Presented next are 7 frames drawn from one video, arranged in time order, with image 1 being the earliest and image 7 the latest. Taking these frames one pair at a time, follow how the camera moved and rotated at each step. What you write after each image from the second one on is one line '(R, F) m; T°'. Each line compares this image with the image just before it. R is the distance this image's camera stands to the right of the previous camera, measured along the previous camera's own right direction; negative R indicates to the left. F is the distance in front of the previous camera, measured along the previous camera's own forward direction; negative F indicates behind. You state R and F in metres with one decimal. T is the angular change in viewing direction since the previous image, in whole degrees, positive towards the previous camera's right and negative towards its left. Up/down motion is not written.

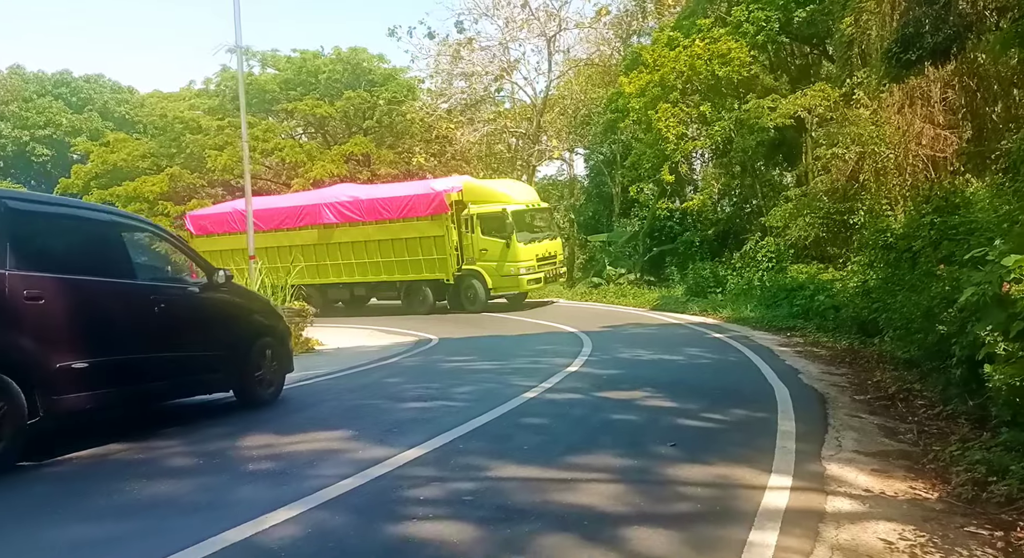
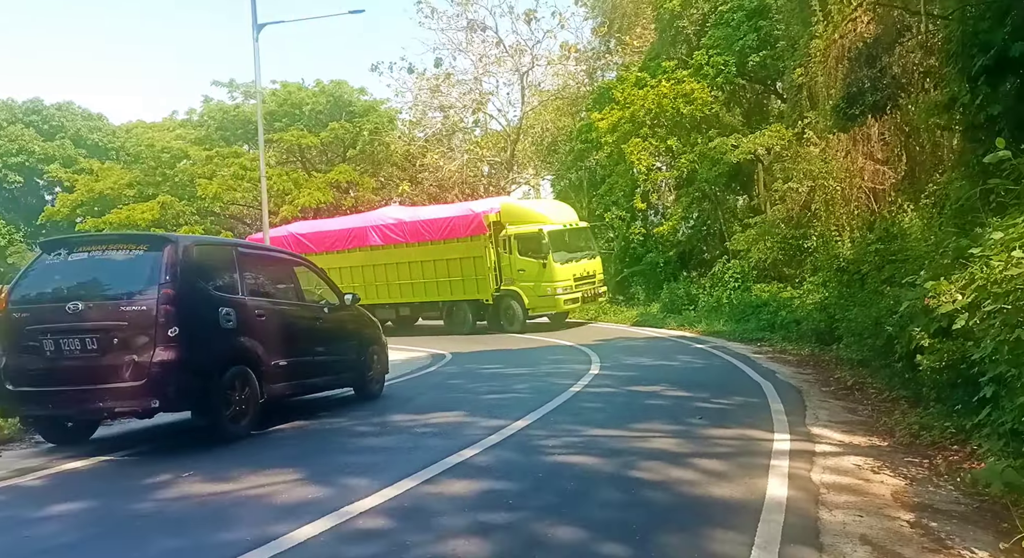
(-1.2, -2.4) m; +3°
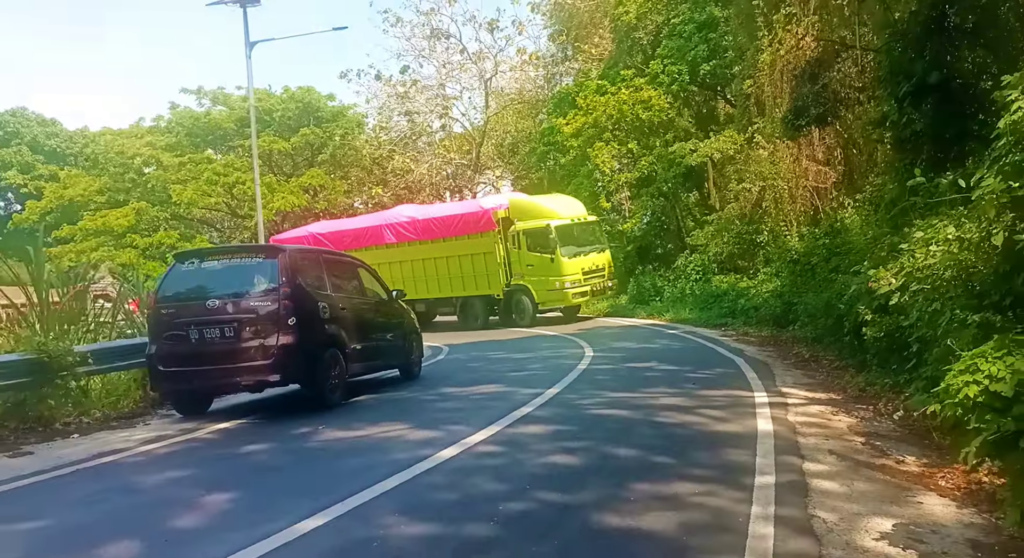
(-1.0, -1.9) m; +3°
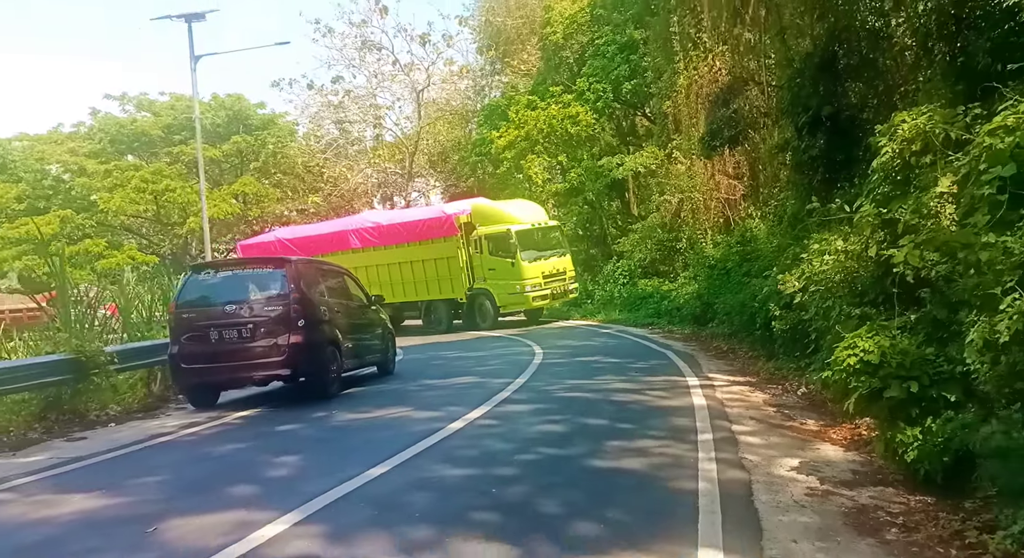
(-0.7, -1.6) m; +5°
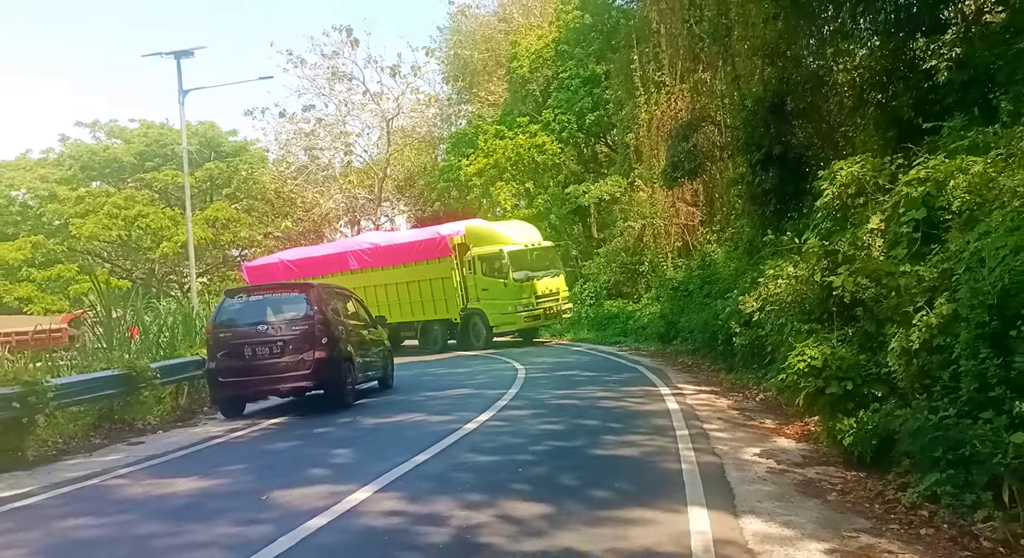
(-0.5, -1.5) m; +3°
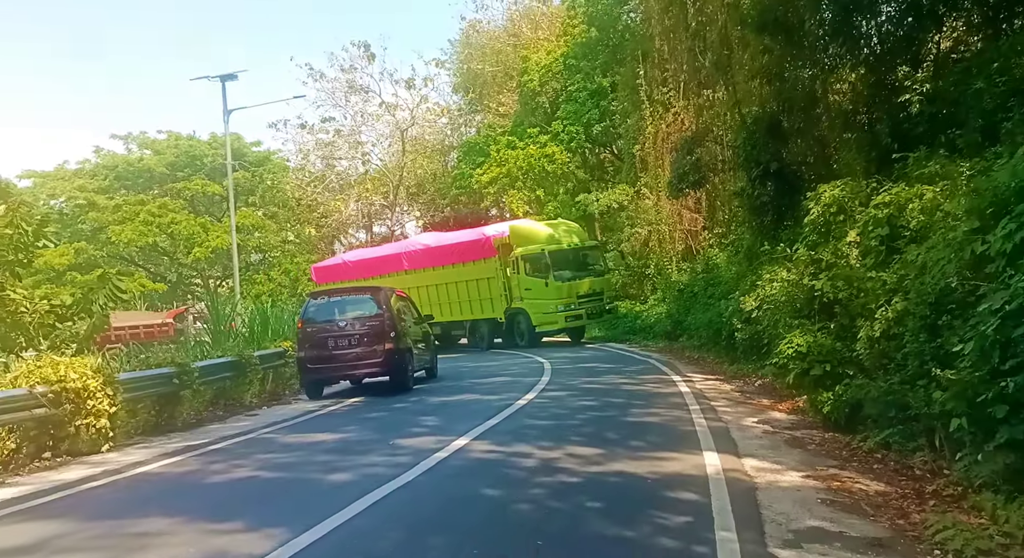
(-0.6, -2.2) m; 0°
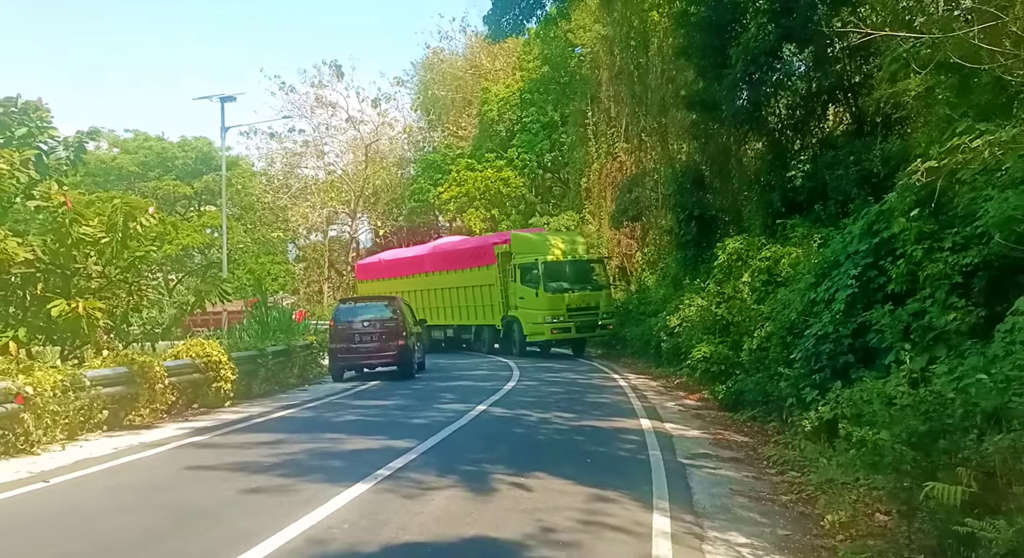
(-1.1, -4.2) m; +4°
